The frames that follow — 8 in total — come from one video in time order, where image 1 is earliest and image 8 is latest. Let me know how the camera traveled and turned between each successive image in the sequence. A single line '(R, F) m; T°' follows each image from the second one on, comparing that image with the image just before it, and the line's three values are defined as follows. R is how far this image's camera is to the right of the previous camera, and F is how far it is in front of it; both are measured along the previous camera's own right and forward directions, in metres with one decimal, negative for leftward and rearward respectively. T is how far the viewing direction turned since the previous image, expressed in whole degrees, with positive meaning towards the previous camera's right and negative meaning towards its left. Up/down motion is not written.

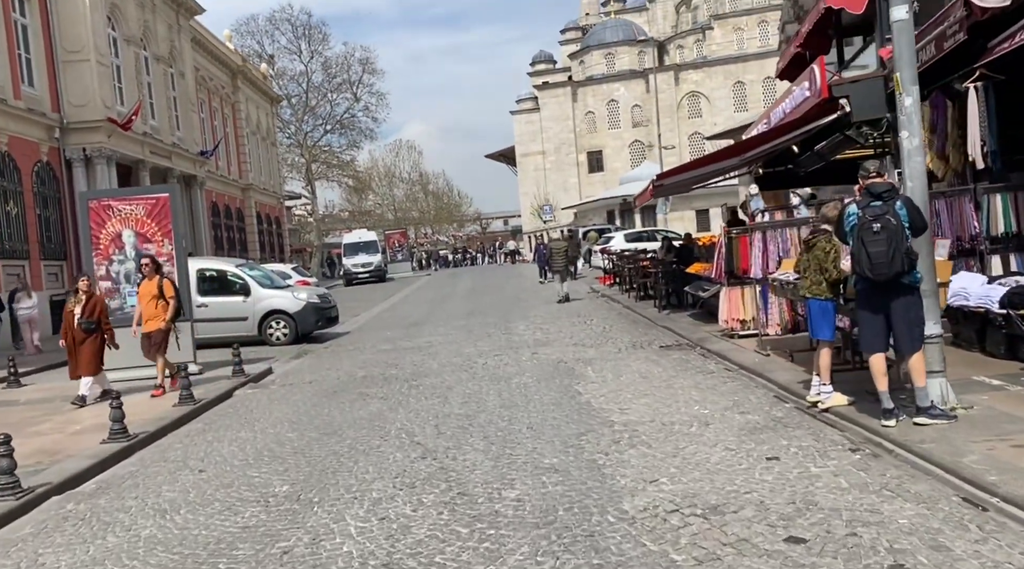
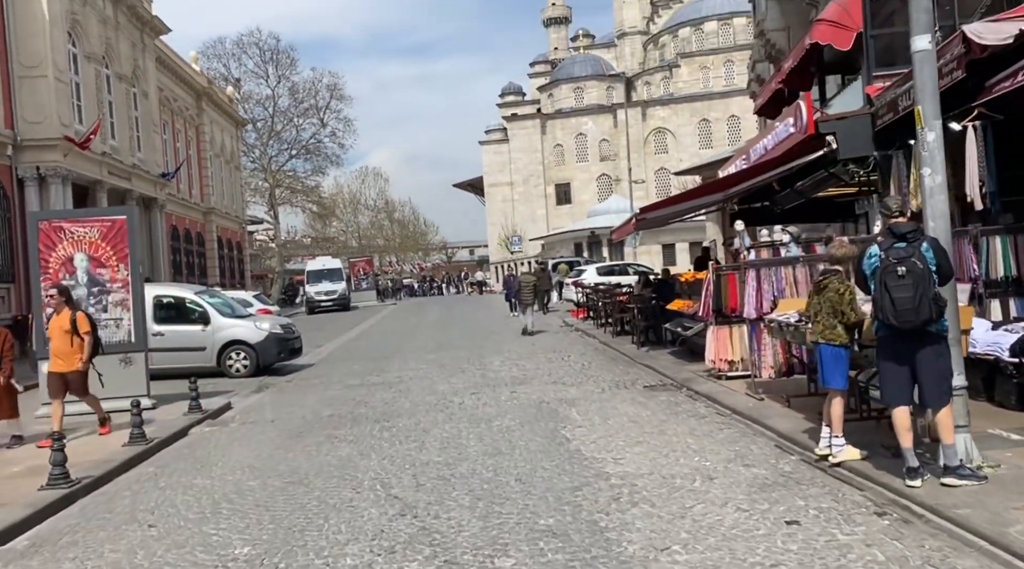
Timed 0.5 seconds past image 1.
(-0.2, +0.5) m; +2°
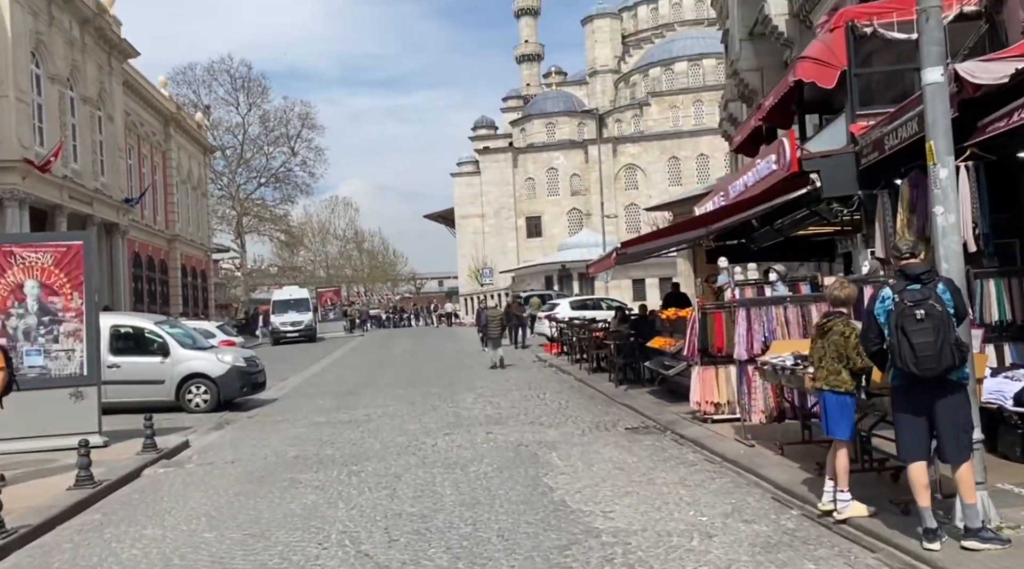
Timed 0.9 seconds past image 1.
(-0.1, +0.4) m; +2°
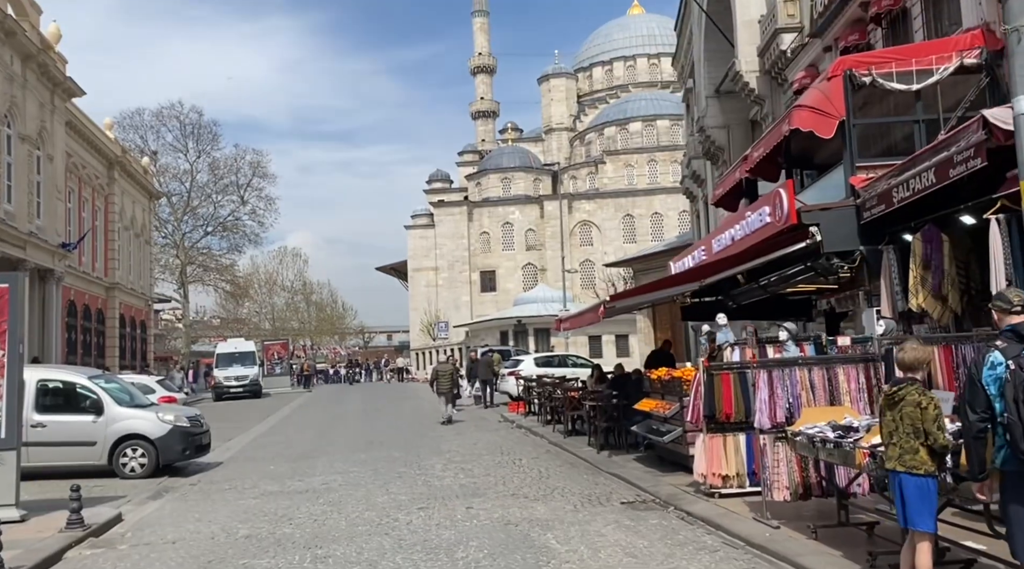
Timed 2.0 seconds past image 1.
(-0.4, +1.0) m; +3°
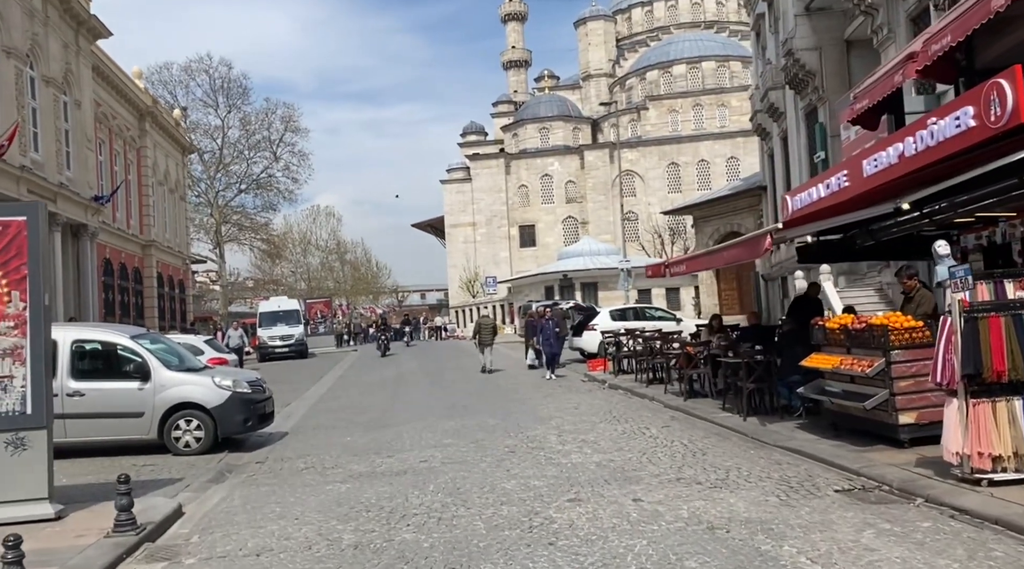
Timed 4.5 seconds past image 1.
(-1.2, +2.3) m; -2°
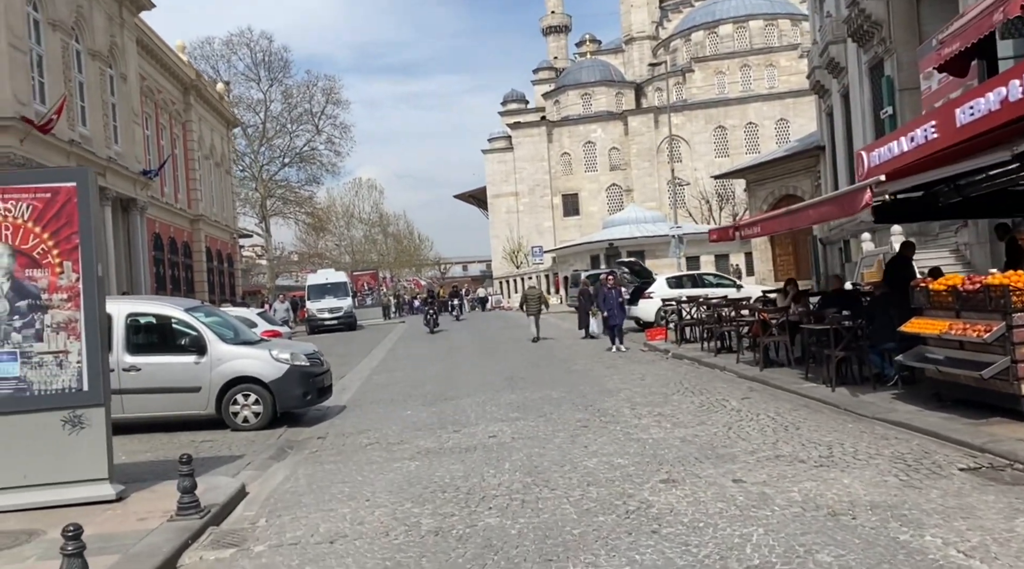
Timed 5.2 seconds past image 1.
(-0.3, +0.6) m; -3°
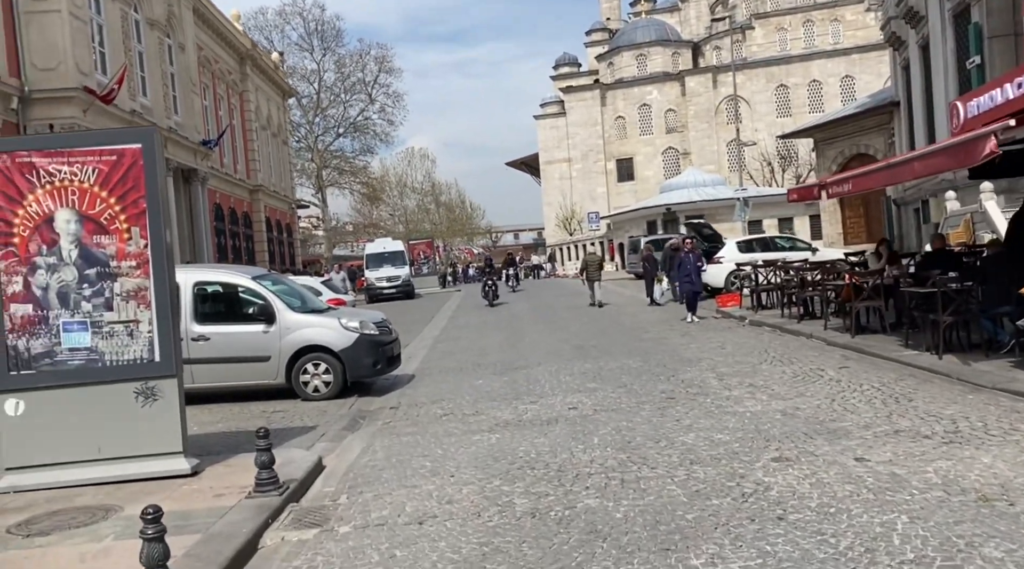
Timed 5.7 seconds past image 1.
(-0.3, +0.5) m; -3°
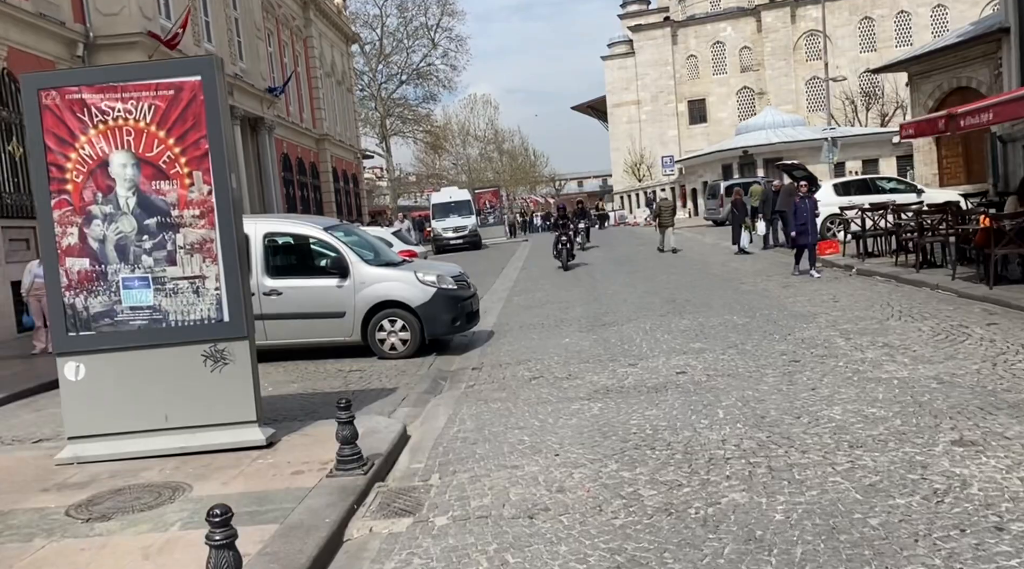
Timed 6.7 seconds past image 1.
(-0.3, +0.9) m; -4°
